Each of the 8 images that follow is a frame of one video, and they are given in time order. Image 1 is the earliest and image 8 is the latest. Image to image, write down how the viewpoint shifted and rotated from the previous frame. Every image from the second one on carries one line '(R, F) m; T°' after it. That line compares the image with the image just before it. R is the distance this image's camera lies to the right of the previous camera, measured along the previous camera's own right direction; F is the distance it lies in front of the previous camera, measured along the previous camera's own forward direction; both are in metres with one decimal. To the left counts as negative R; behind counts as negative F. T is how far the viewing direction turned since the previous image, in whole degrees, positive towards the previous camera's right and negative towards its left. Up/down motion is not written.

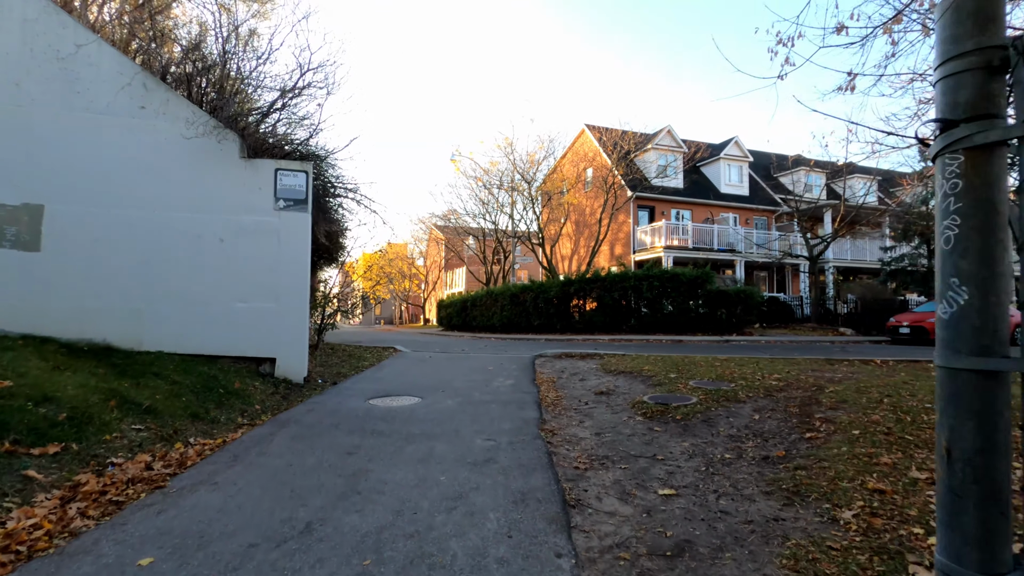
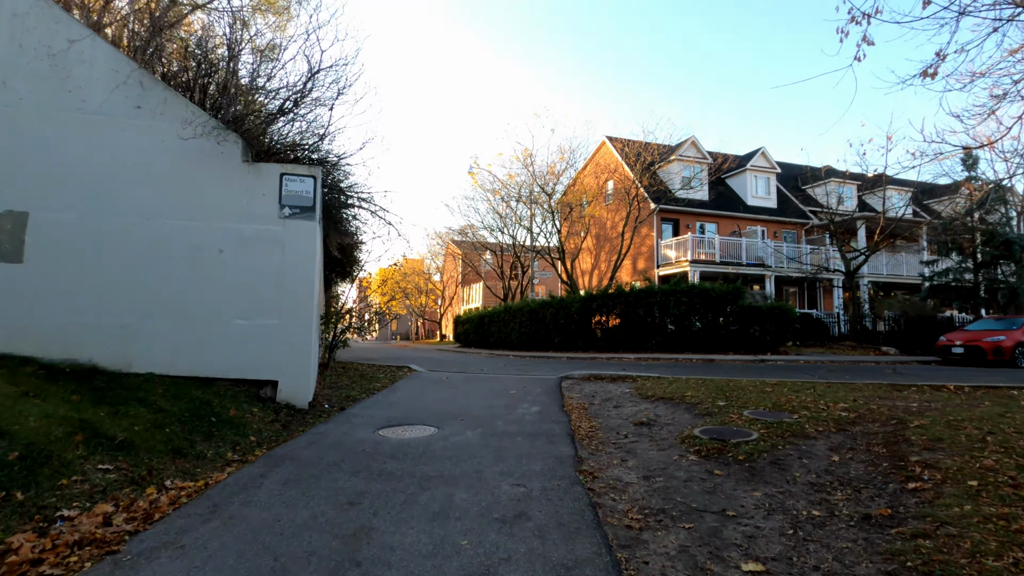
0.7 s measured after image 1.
(-0.2, +0.9) m; -2°
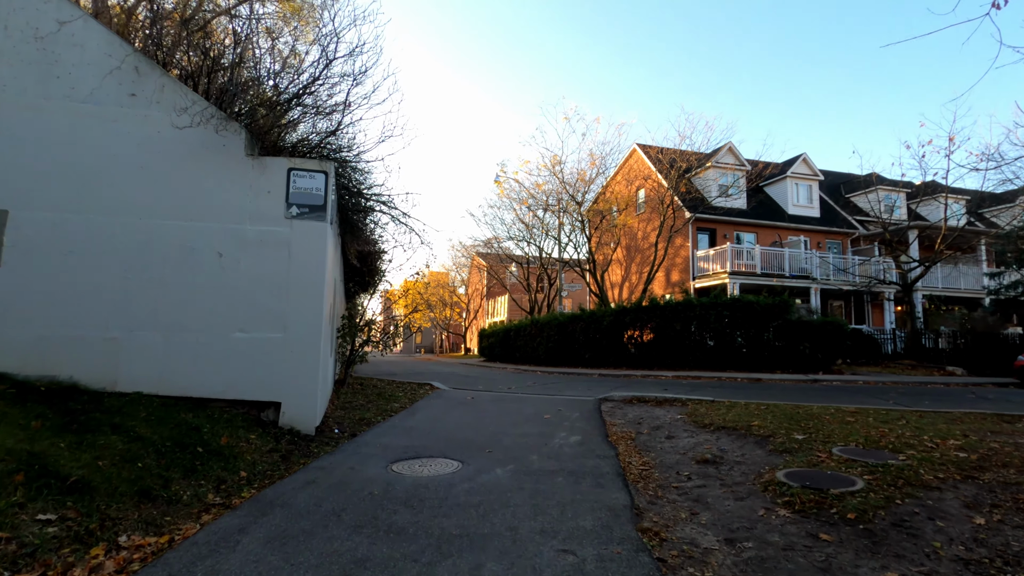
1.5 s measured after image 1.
(-0.1, +1.0) m; -3°
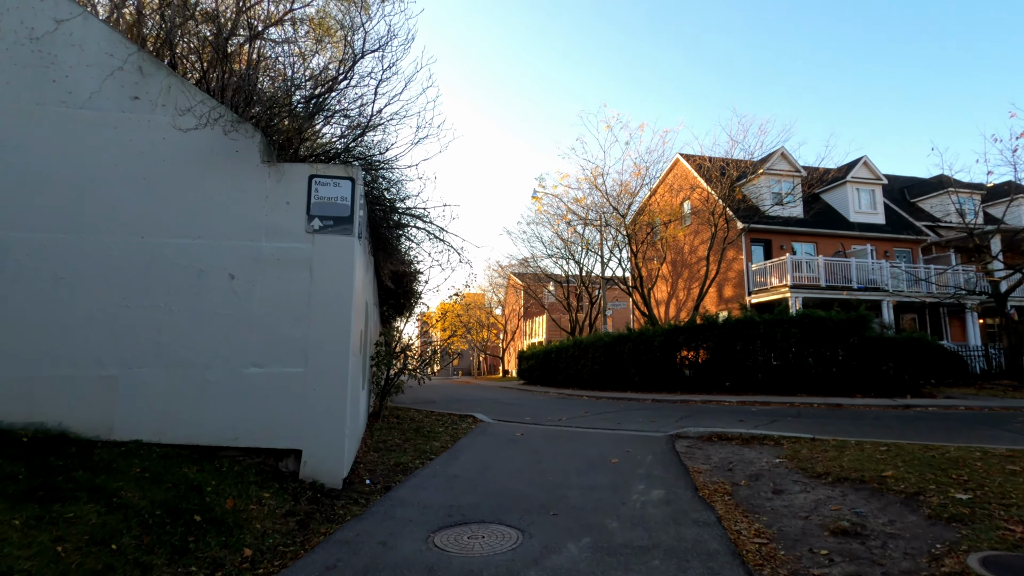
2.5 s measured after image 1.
(-0.3, +1.2) m; -4°
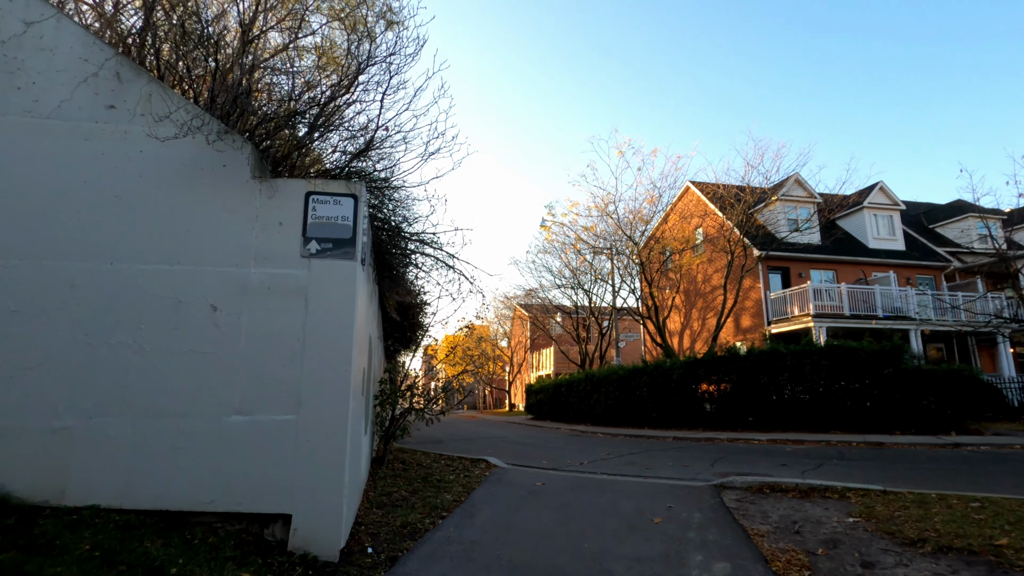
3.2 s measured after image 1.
(-0.2, +0.8) m; 0°
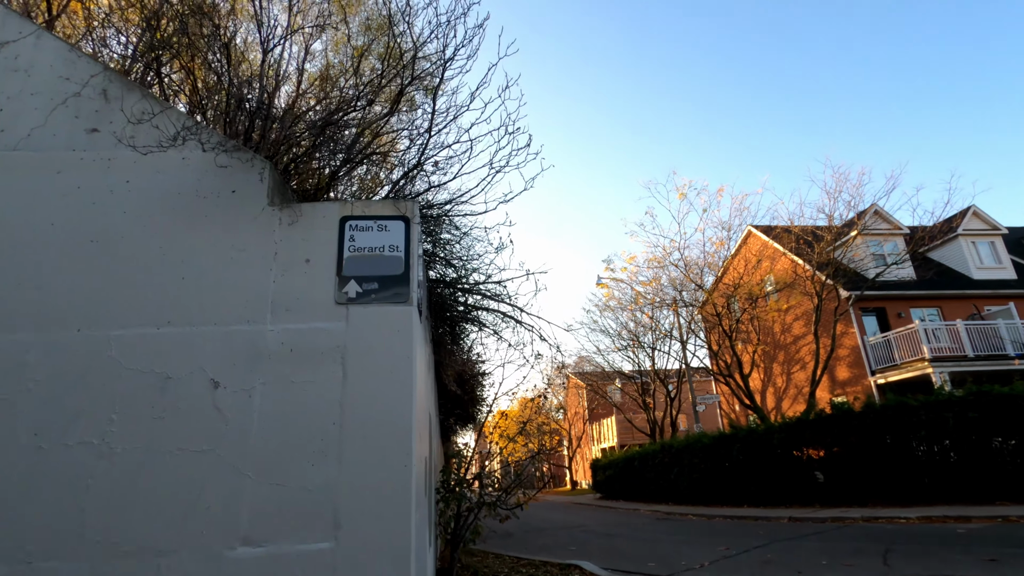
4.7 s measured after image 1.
(-0.6, +1.6) m; -4°
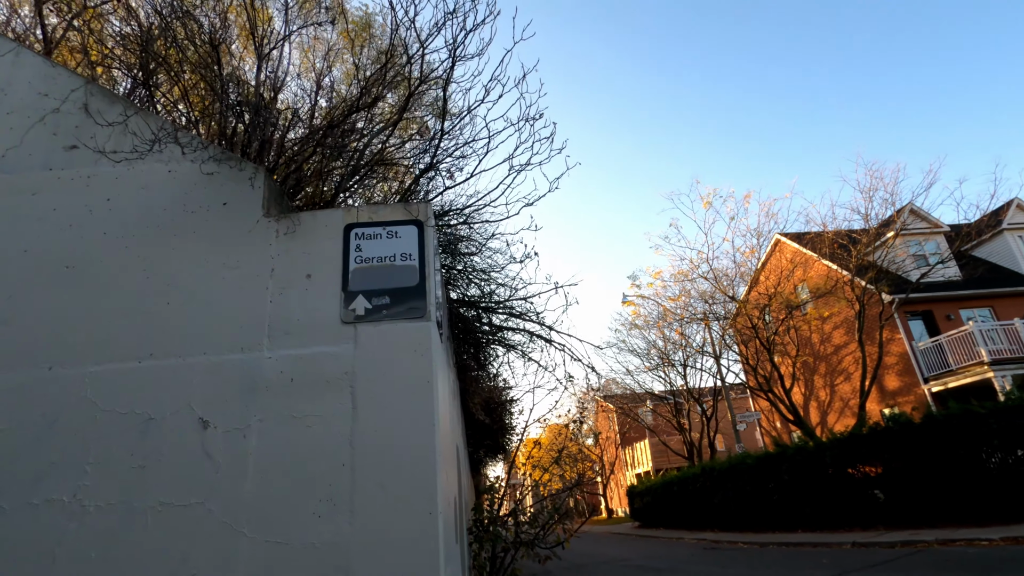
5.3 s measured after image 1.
(-0.1, +0.6) m; -2°
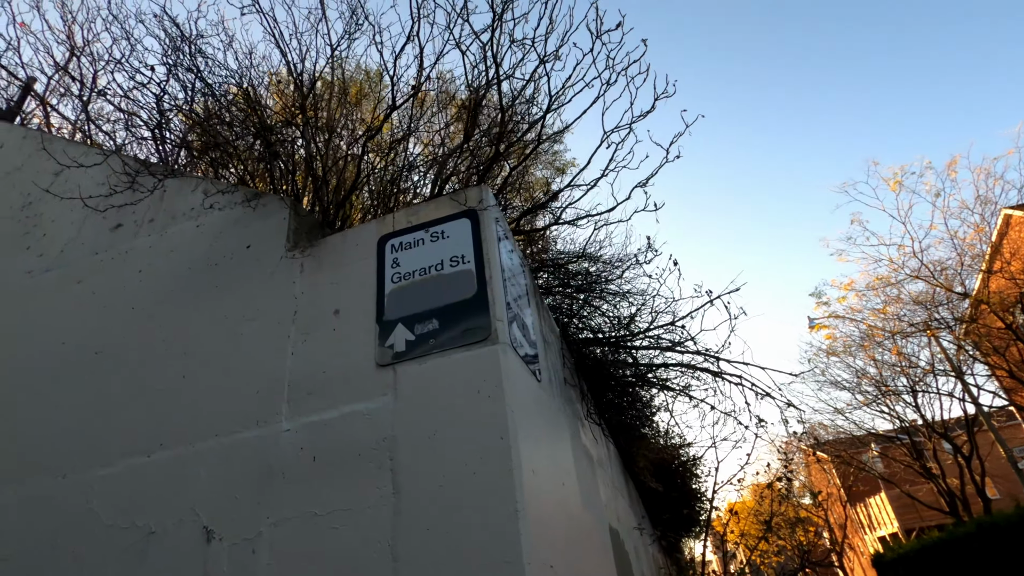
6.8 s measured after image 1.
(+0.2, +1.2) m; -16°
